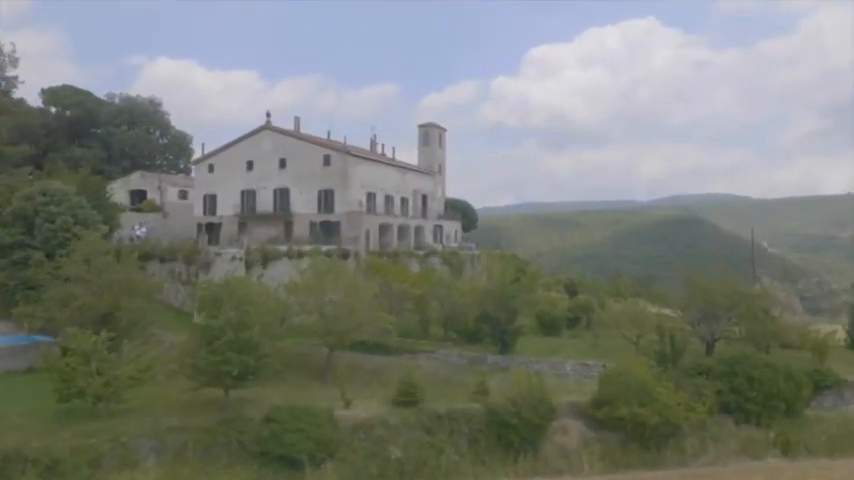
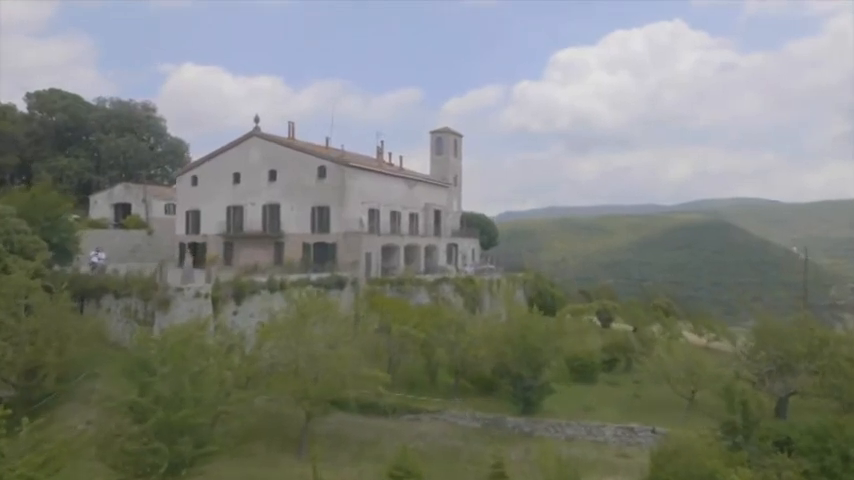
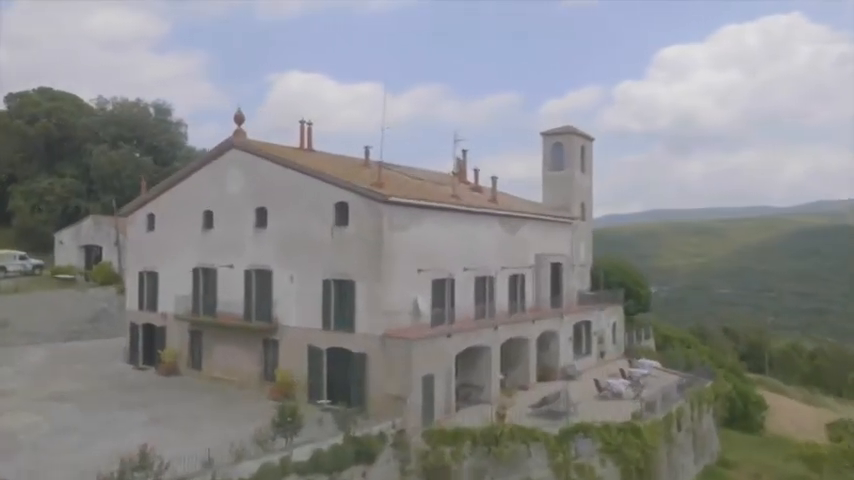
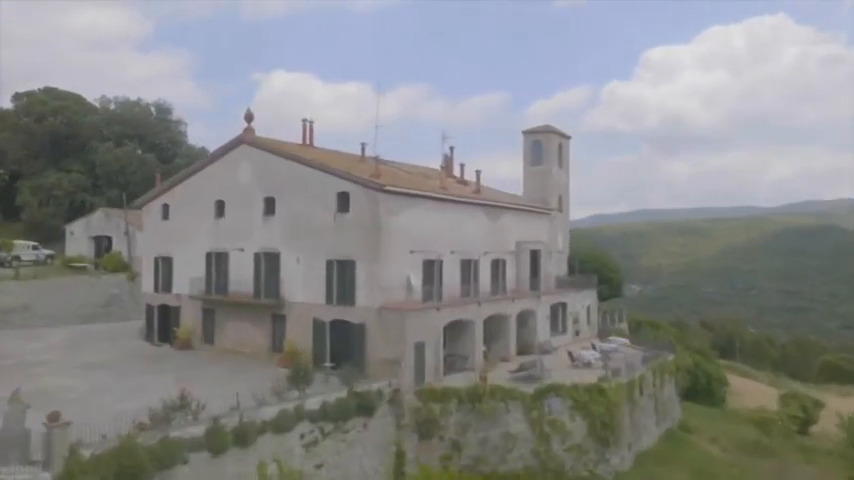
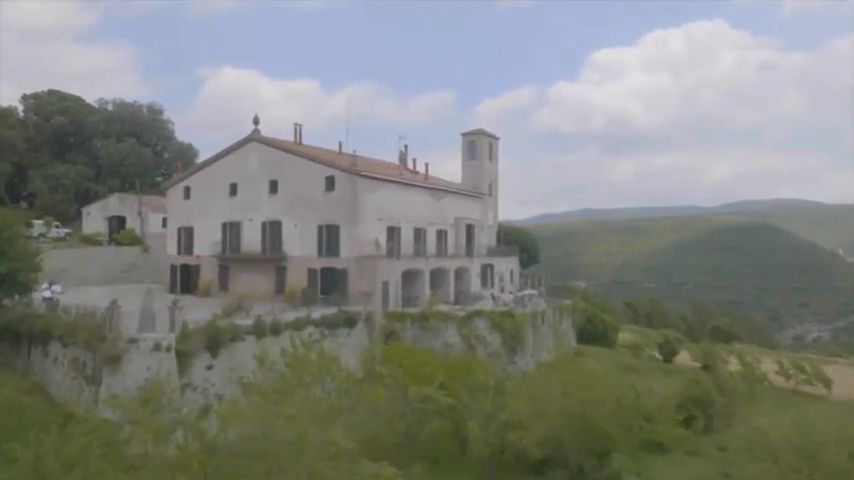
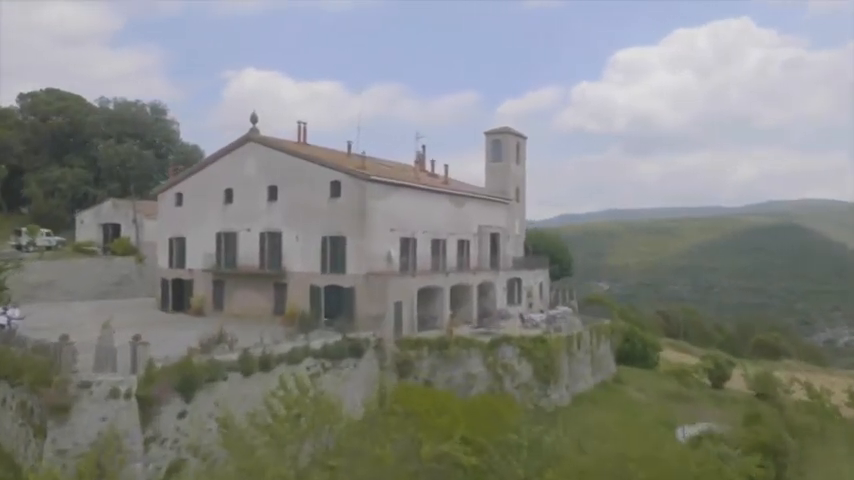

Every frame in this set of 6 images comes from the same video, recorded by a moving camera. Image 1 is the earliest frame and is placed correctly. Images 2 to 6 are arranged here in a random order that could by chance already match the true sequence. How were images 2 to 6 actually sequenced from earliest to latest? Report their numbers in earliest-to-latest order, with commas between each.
2, 5, 6, 4, 3
